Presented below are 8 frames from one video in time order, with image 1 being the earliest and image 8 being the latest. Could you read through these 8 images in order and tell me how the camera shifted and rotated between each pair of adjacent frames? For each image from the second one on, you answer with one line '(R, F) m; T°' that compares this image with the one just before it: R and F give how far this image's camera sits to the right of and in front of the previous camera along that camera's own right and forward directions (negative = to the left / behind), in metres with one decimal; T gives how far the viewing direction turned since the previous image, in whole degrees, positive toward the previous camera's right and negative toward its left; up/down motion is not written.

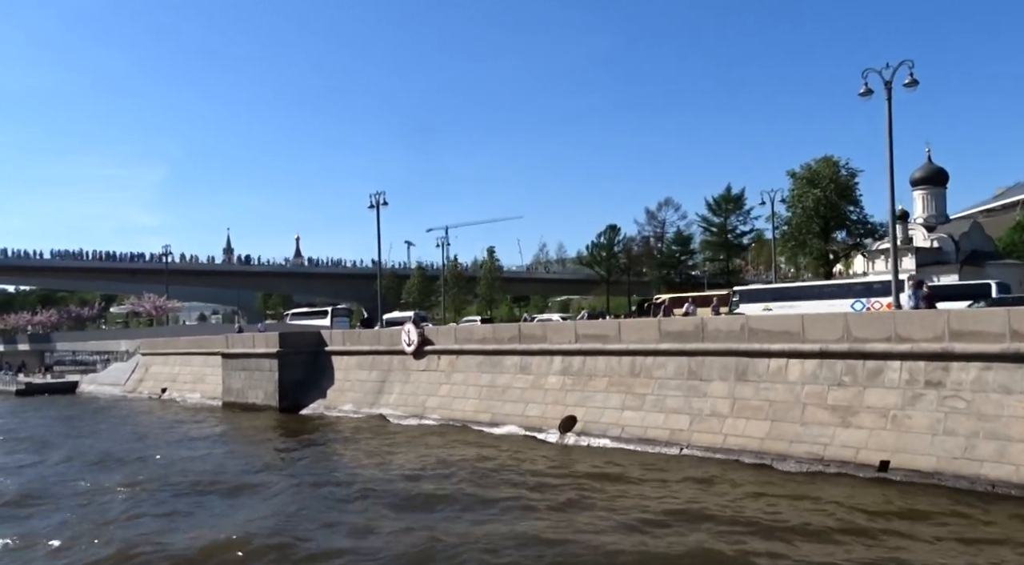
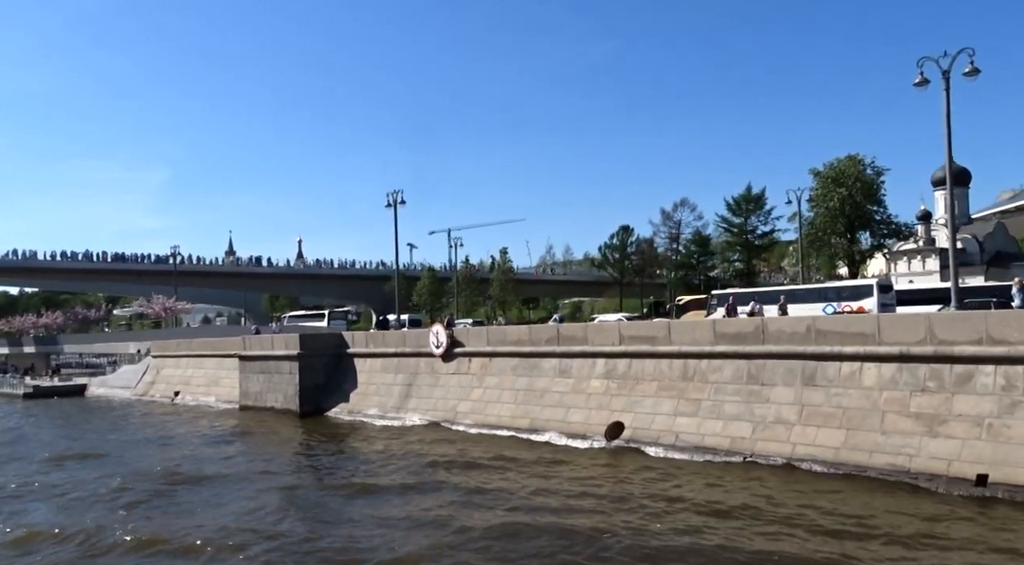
(-0.7, +0.8) m; 0°
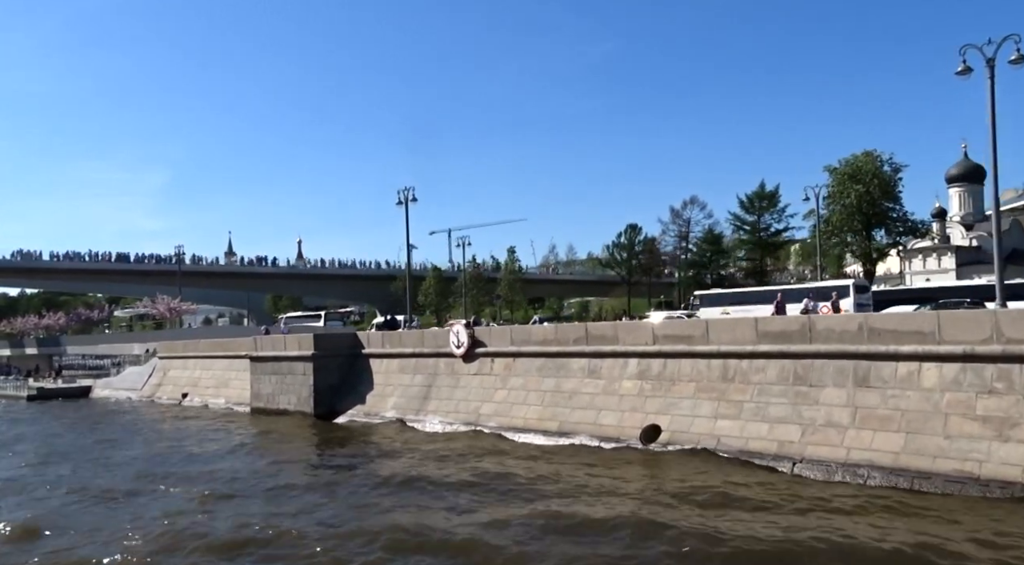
(-0.5, +0.6) m; 0°
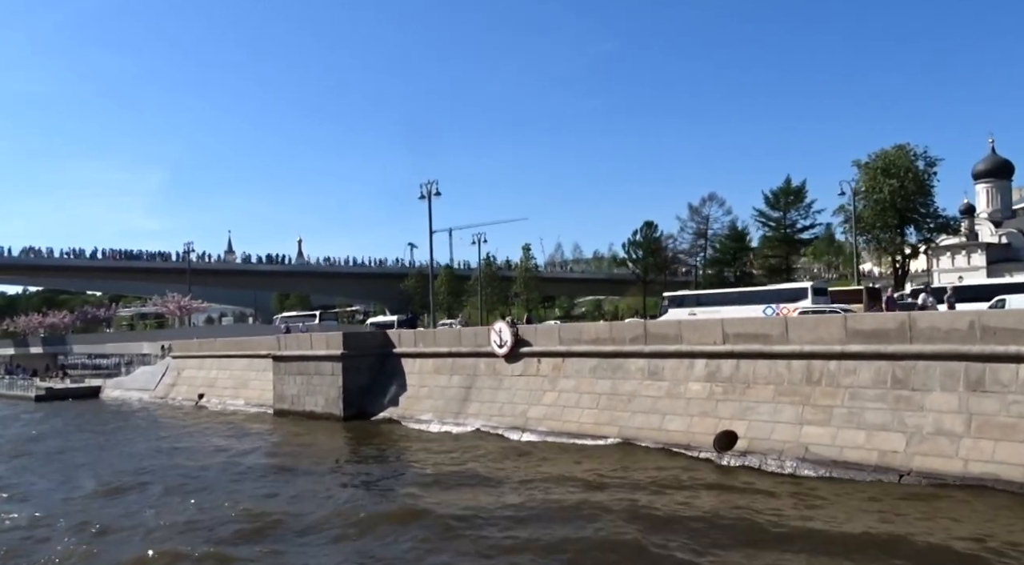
(-0.9, +1.1) m; 0°
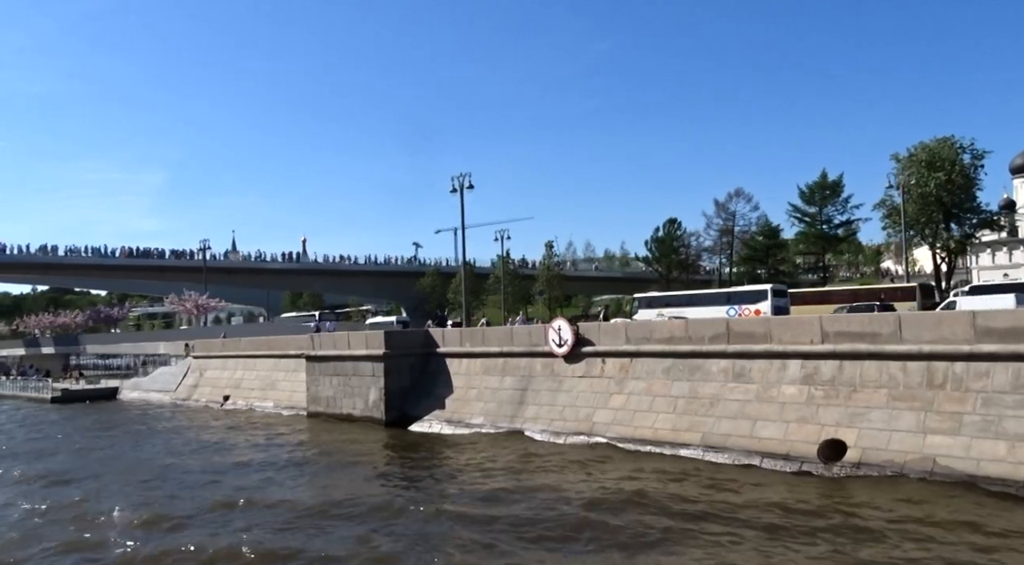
(-1.0, +1.2) m; 0°
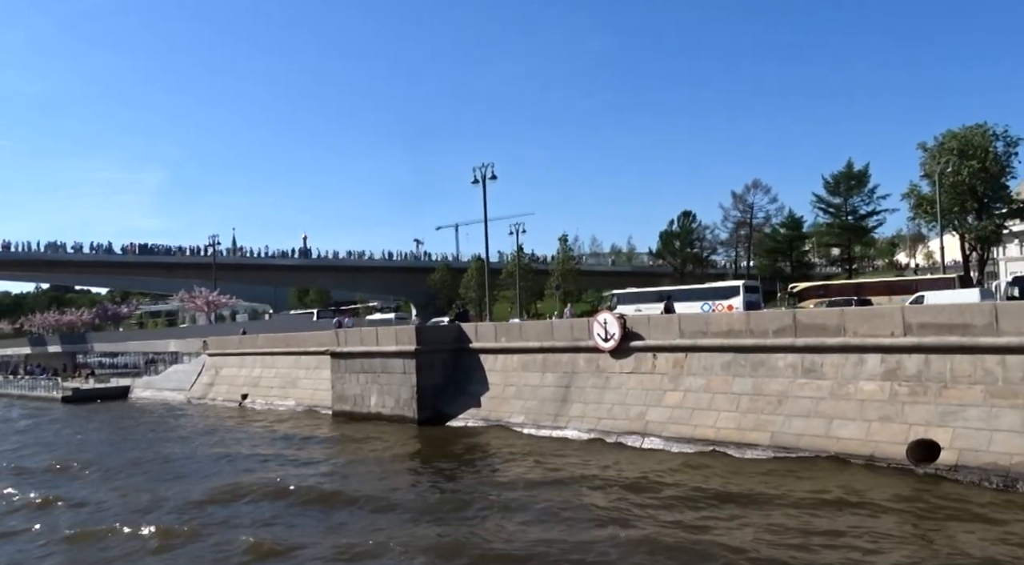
(-0.7, +0.9) m; 0°
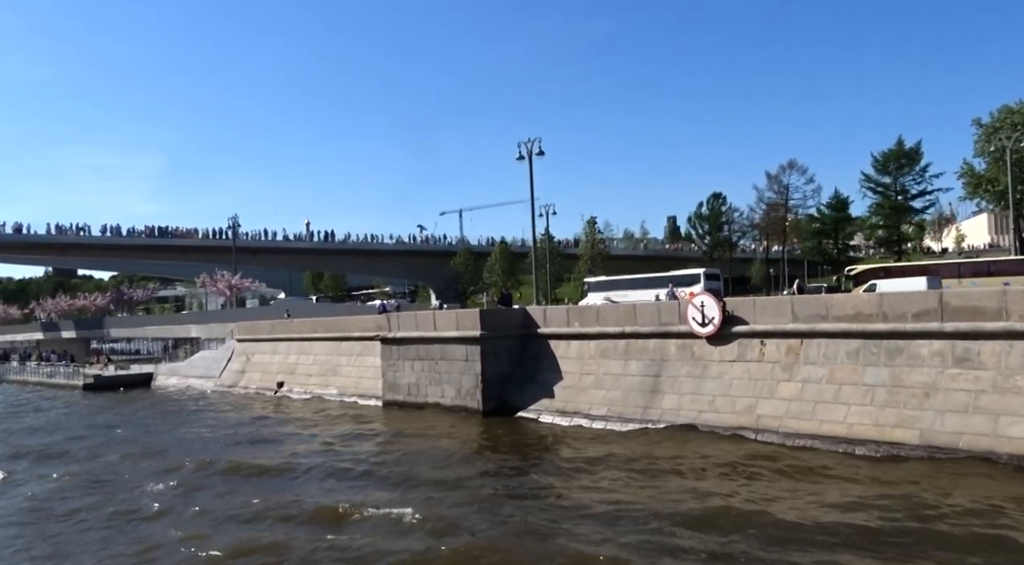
(-1.3, +1.5) m; 0°
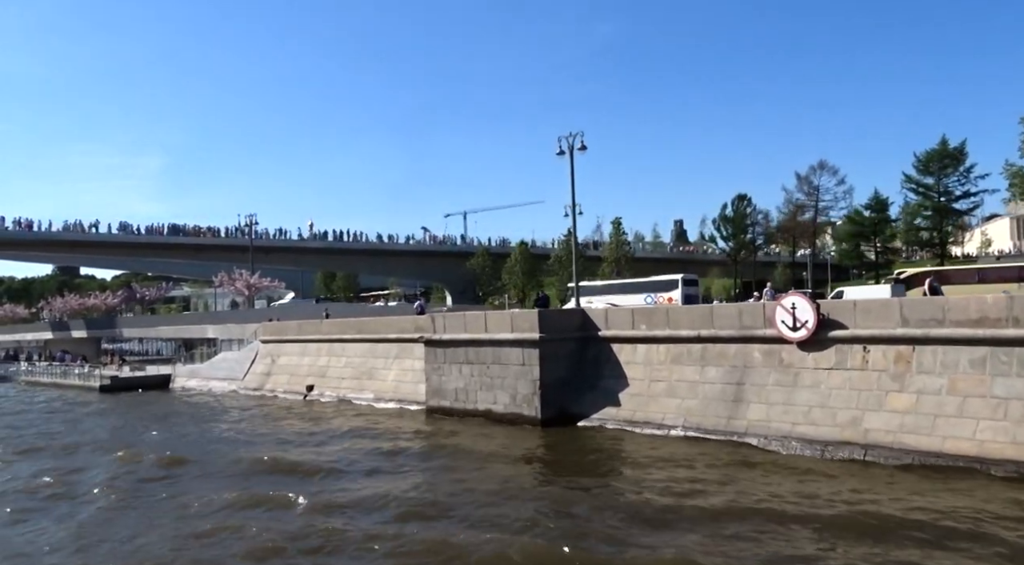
(-1.0, +1.2) m; 0°
